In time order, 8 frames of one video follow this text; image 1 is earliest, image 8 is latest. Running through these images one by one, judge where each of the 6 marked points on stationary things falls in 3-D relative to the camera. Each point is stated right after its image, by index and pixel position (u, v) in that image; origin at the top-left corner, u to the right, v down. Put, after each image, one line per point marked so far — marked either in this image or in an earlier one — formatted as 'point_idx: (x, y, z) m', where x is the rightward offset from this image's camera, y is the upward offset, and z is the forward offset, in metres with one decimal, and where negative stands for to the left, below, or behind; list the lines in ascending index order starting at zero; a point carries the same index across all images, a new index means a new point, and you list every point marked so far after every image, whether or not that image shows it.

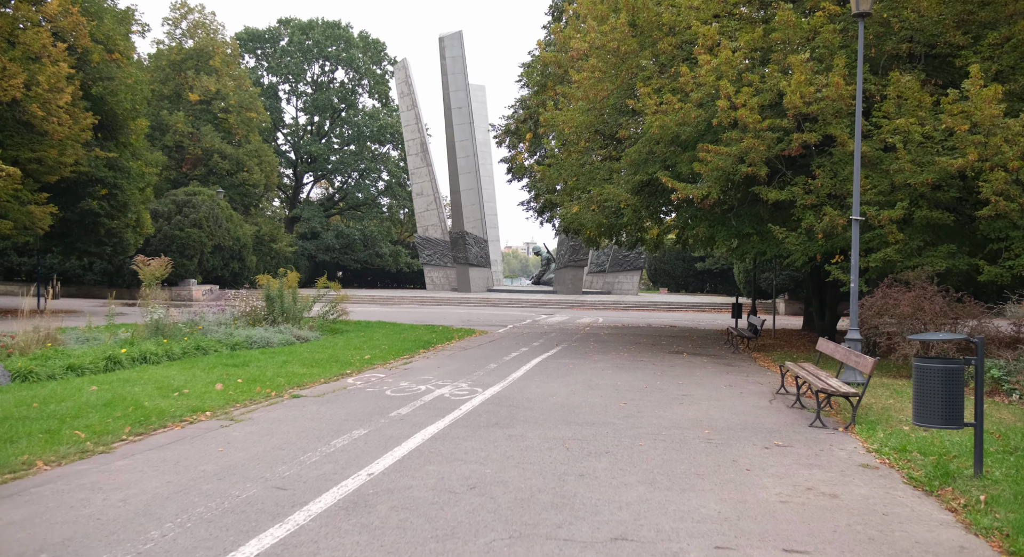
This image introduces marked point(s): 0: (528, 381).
0: (+0.3, -1.8, +11.2) m
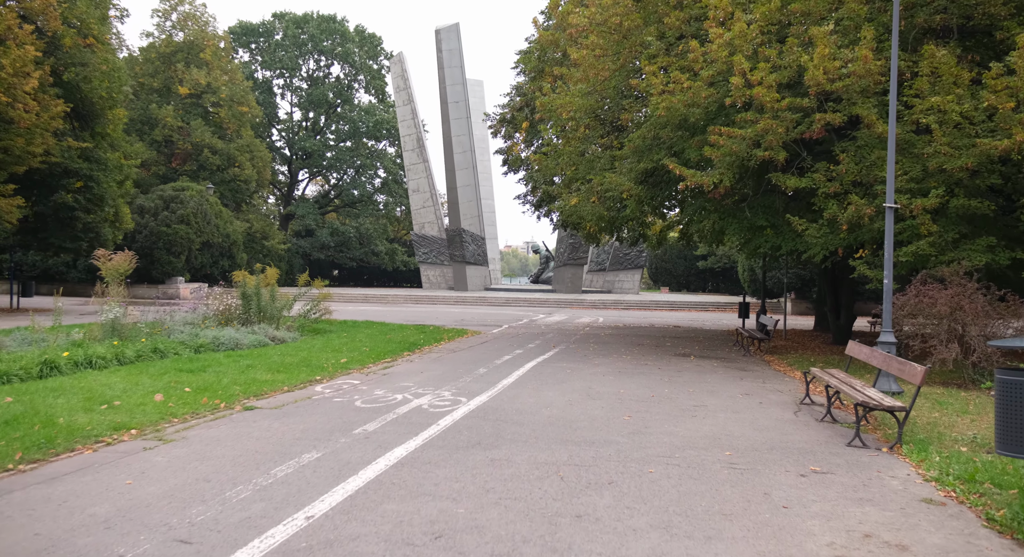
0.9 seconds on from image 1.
0: (+0.1, -1.7, +9.9) m
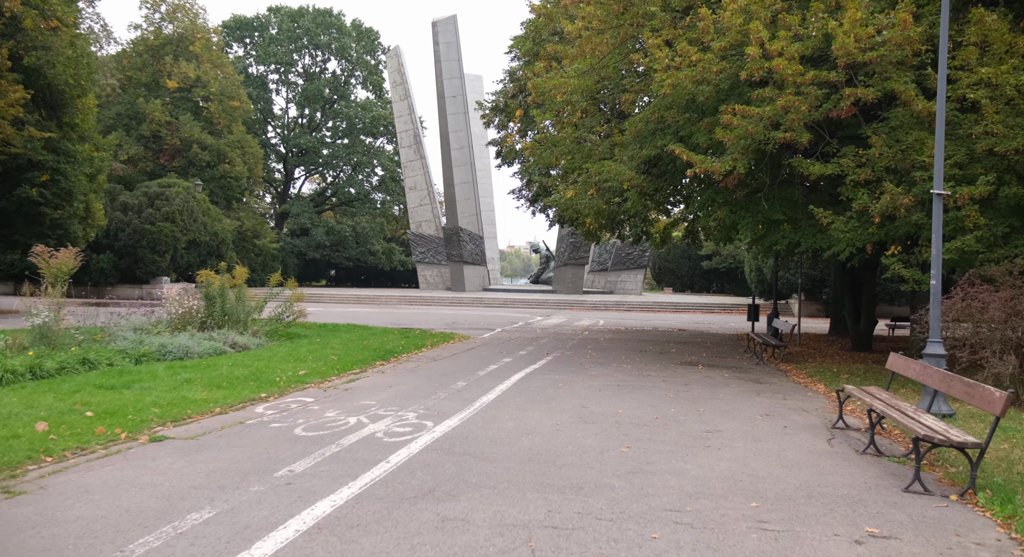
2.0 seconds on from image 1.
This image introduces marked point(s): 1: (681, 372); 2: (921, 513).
0: (-0.1, -1.7, +8.4) m
1: (+3.4, -1.9, +12.8) m
2: (+3.2, -1.8, +5.1) m
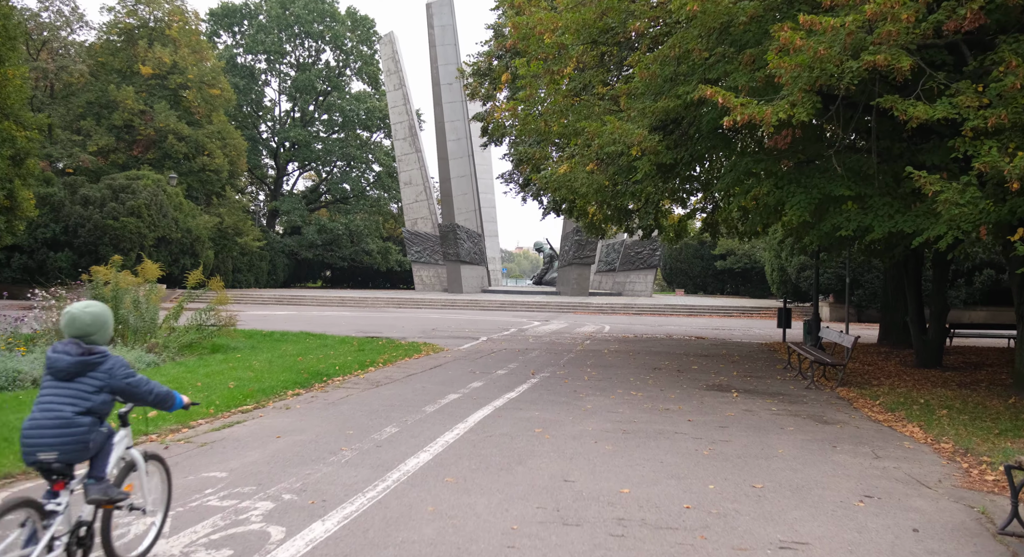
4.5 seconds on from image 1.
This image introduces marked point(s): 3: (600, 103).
0: (-0.7, -1.7, +5.0) m
1: (+2.9, -1.8, +9.4) m
2: (+2.6, -1.8, +1.6) m
3: (+1.6, +3.3, +12.1) m
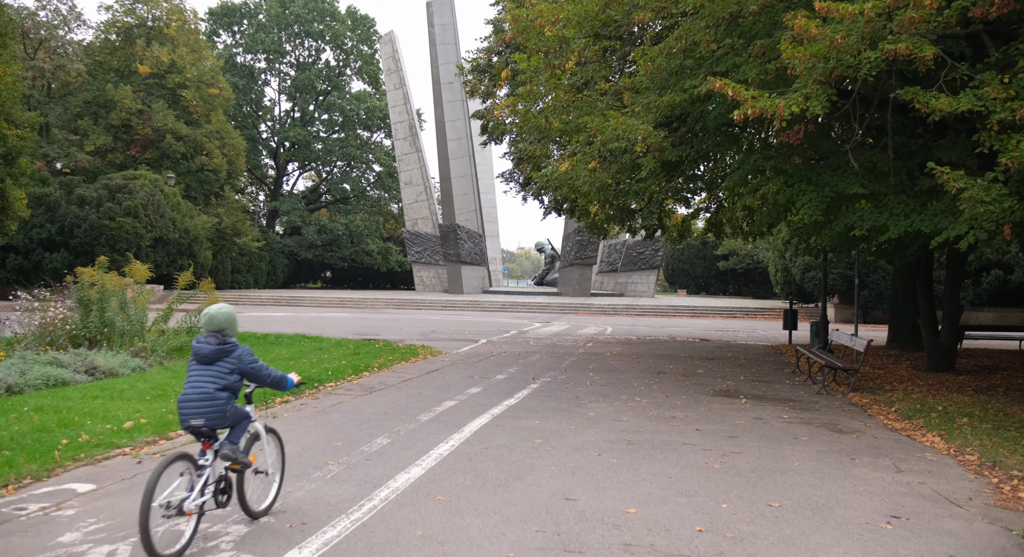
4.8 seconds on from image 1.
0: (-0.7, -1.7, +4.6) m
1: (+2.9, -1.8, +9.0) m
2: (+2.6, -1.8, +1.2) m
3: (+1.6, +3.3, +11.7) m
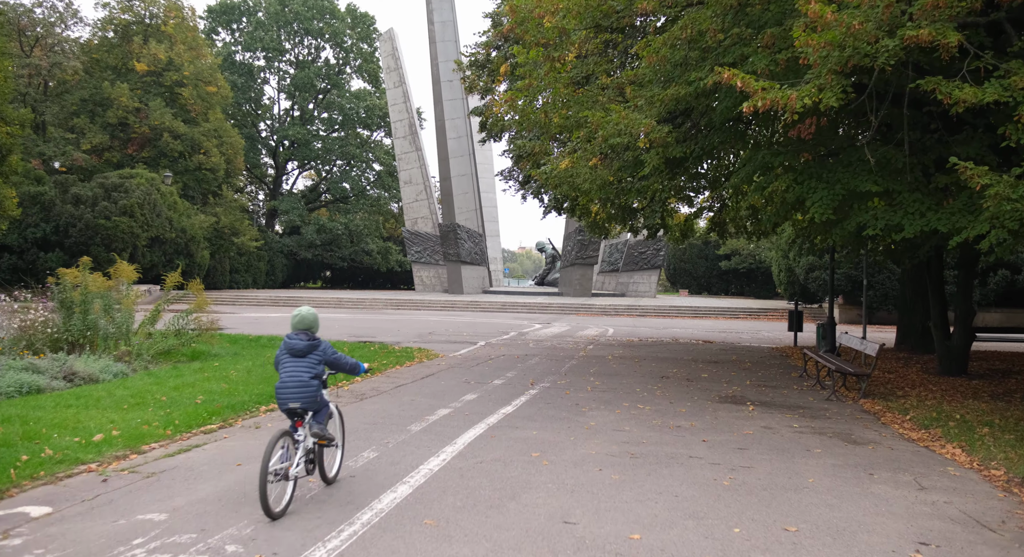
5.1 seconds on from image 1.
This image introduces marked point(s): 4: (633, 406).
0: (-0.7, -1.7, +4.2) m
1: (+2.9, -1.9, +8.6) m
2: (+2.5, -1.8, +0.8) m
3: (+1.6, +3.3, +11.3) m
4: (+1.7, -1.8, +9.3) m
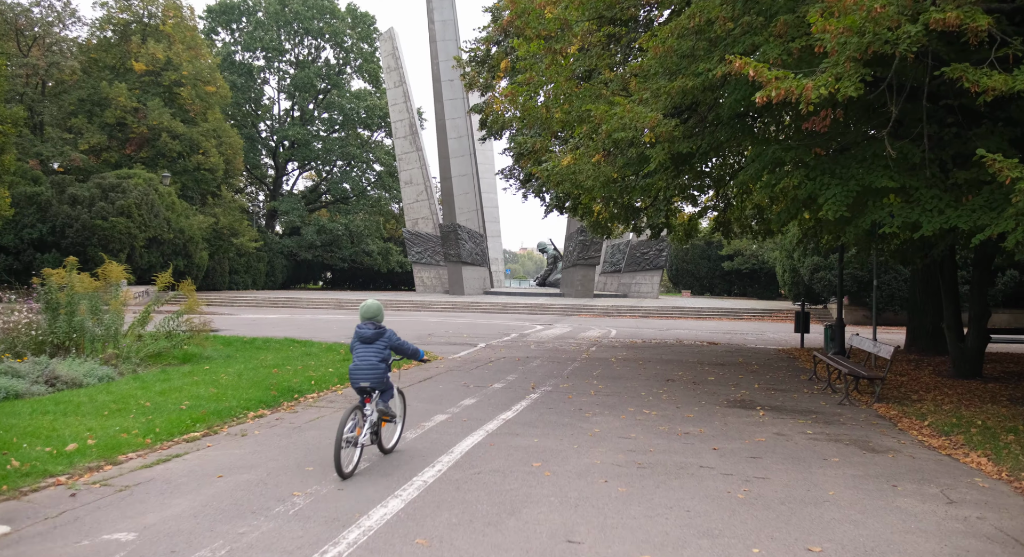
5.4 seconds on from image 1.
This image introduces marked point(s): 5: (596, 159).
0: (-0.7, -1.7, +3.9) m
1: (+2.9, -1.9, +8.2) m
2: (+2.5, -1.8, +0.4) m
3: (+1.6, +3.3, +10.9) m
4: (+1.7, -1.8, +8.9) m
5: (+1.4, +2.0, +10.8) m
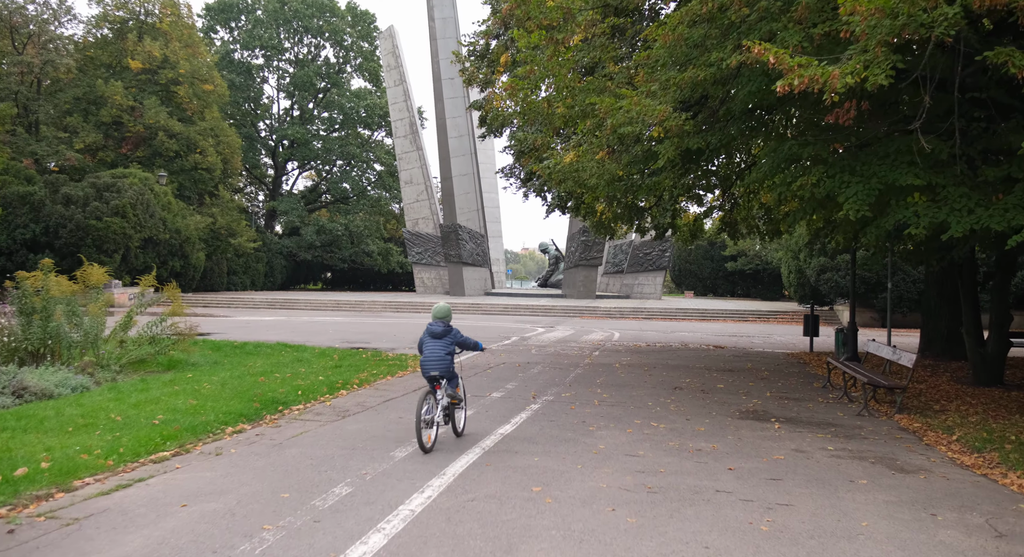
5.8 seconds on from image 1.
0: (-0.8, -1.8, +3.3) m
1: (+2.8, -1.9, +7.6) m
2: (+2.5, -1.8, -0.2) m
3: (+1.6, +3.2, +10.4) m
4: (+1.7, -1.9, +8.3) m
5: (+1.4, +1.9, +10.2) m
